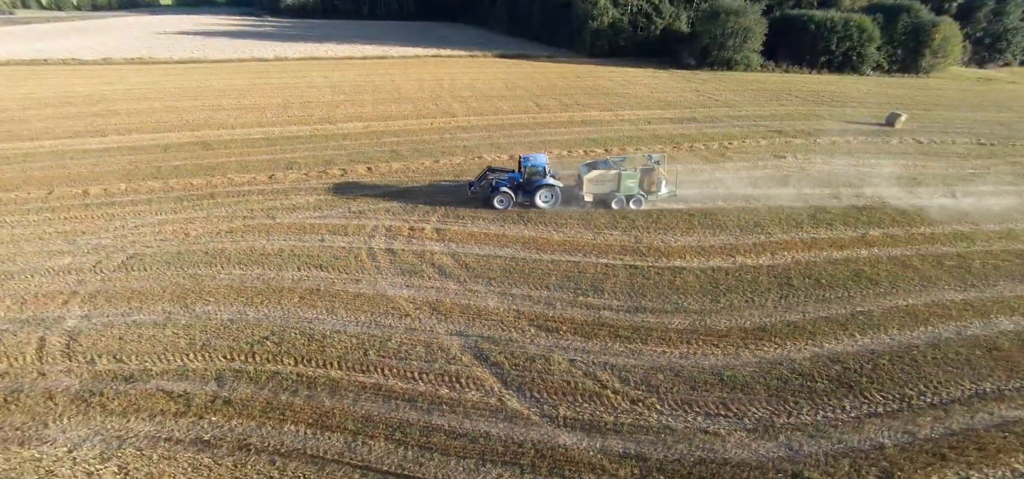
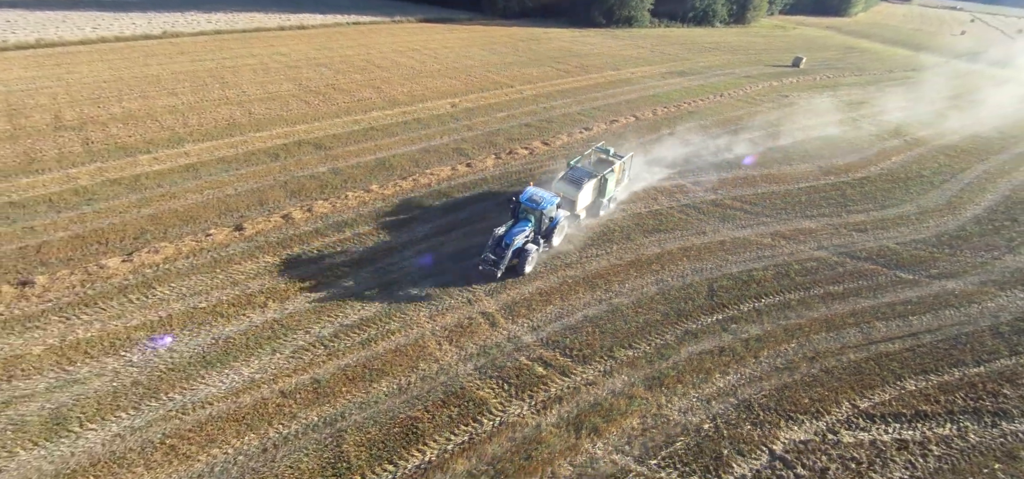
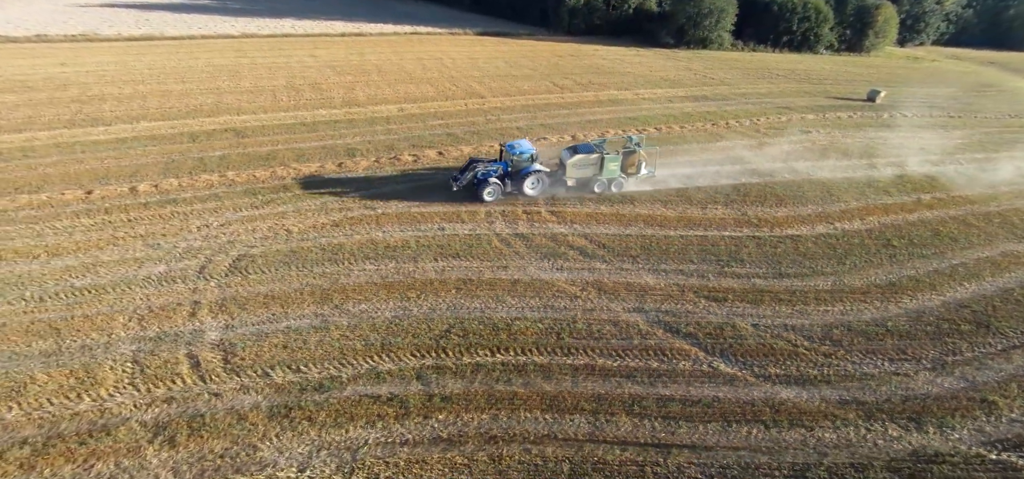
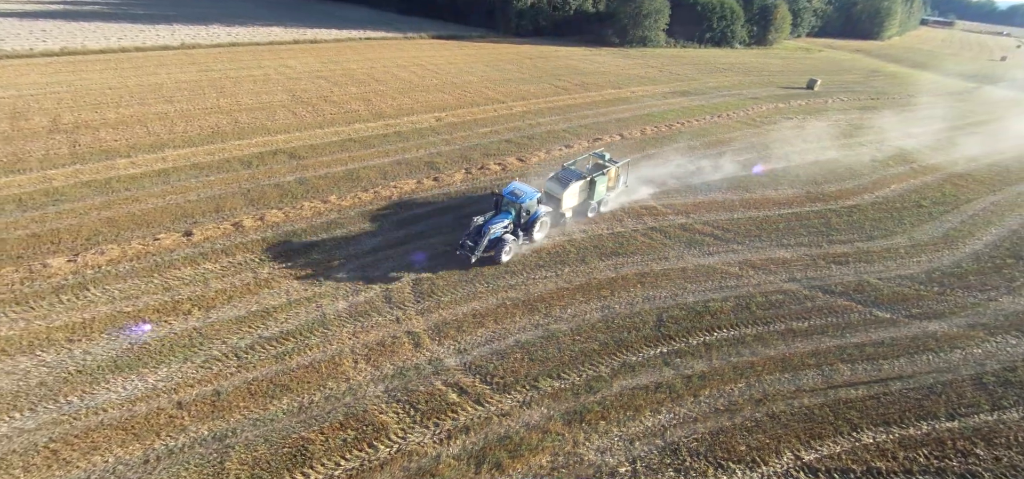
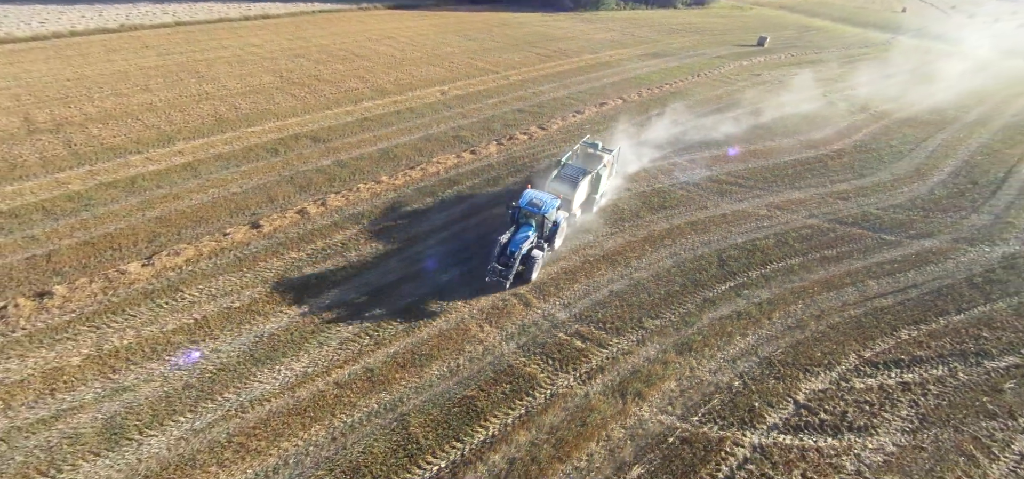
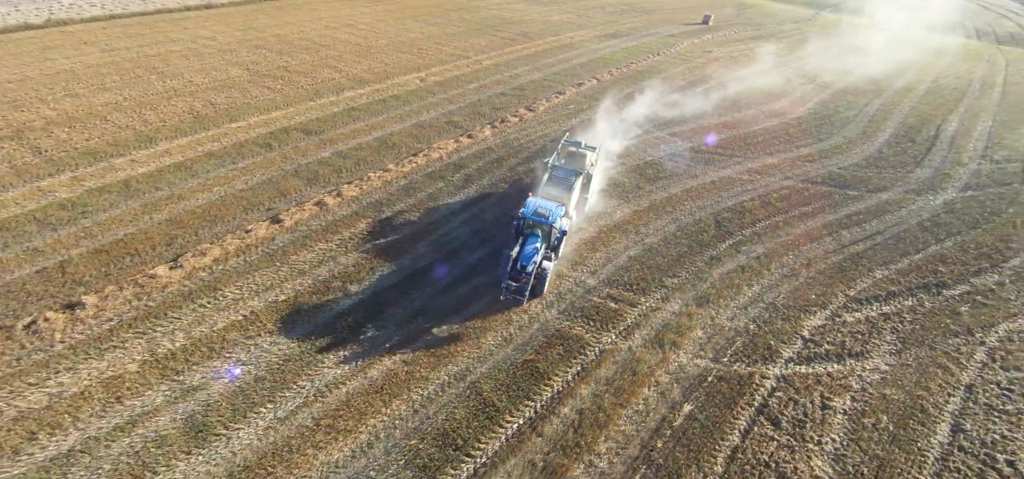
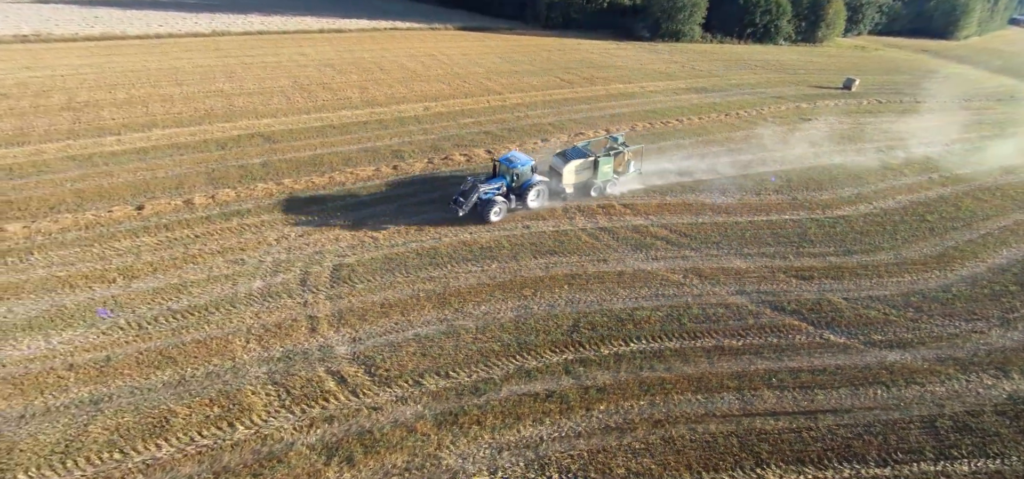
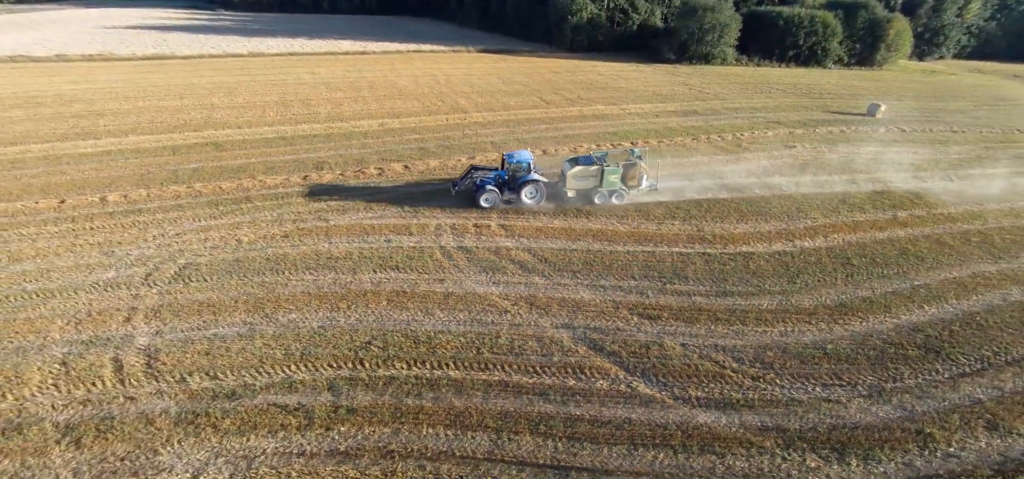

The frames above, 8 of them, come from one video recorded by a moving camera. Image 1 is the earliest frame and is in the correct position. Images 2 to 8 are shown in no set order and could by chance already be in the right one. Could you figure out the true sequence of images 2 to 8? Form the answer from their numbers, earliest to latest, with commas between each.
8, 3, 7, 4, 2, 5, 6
